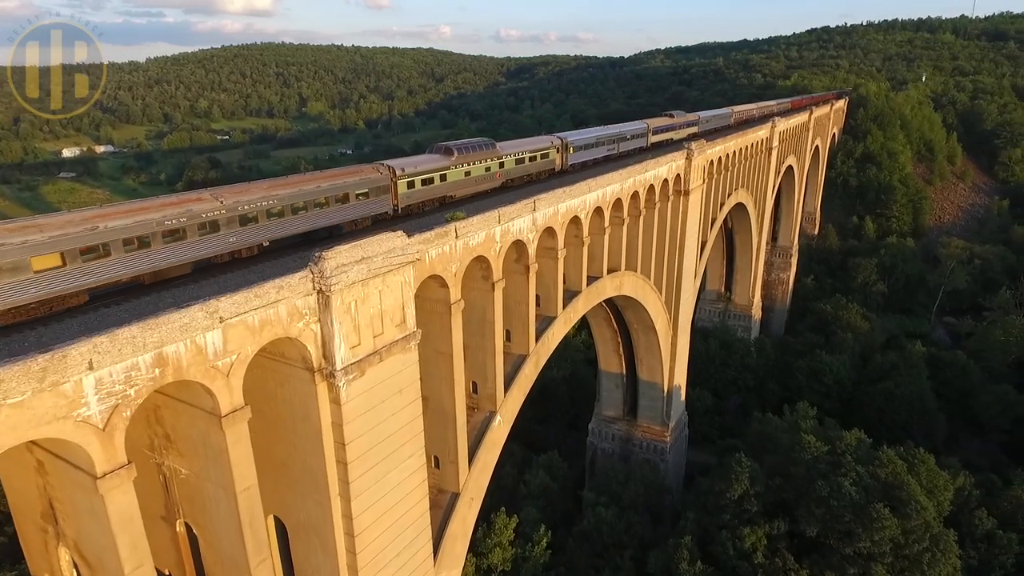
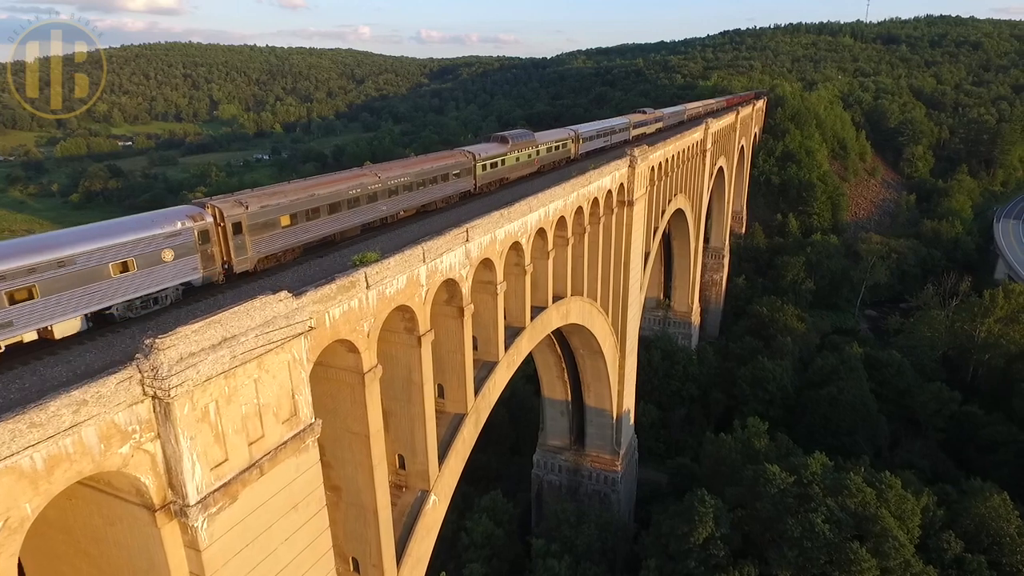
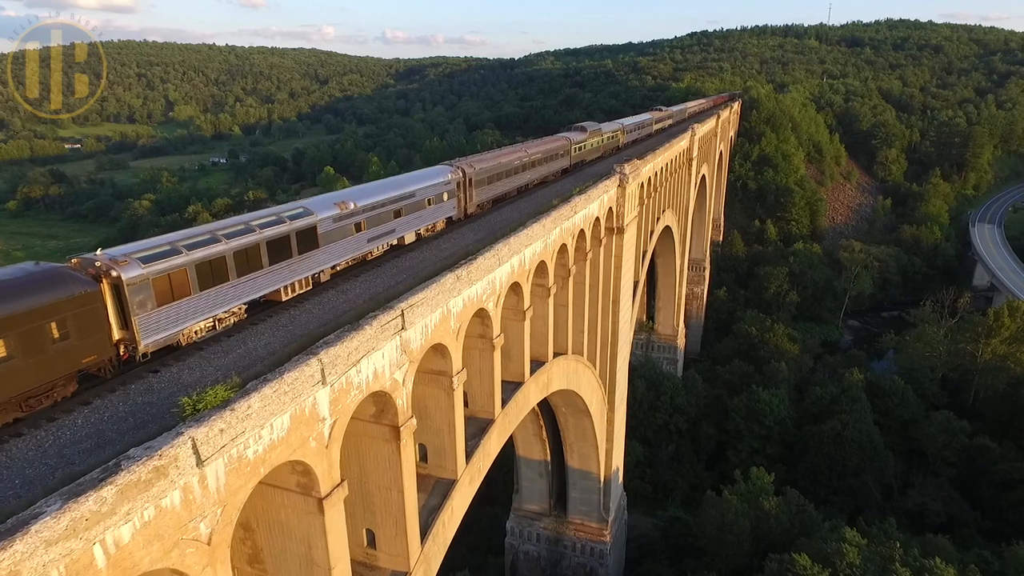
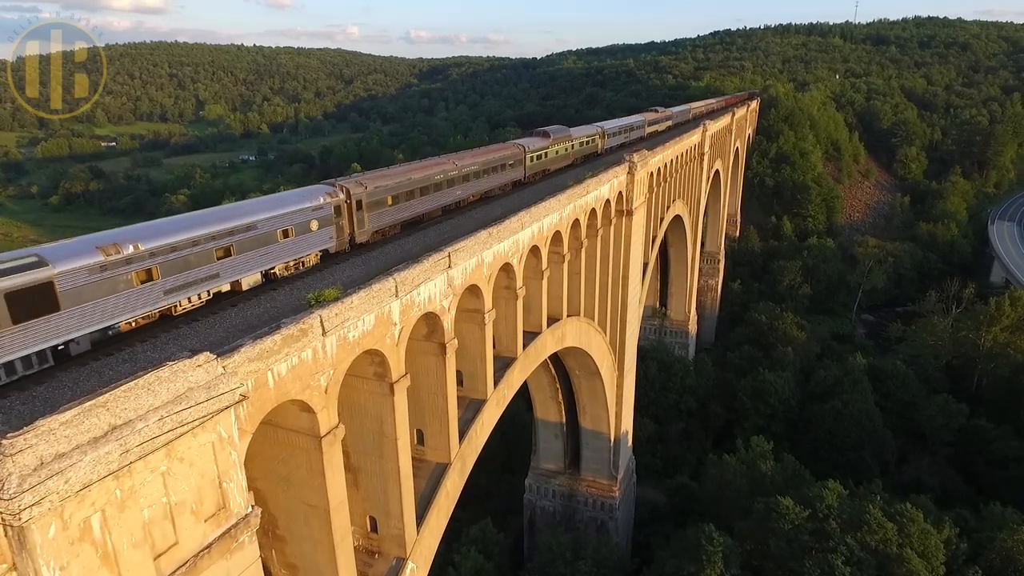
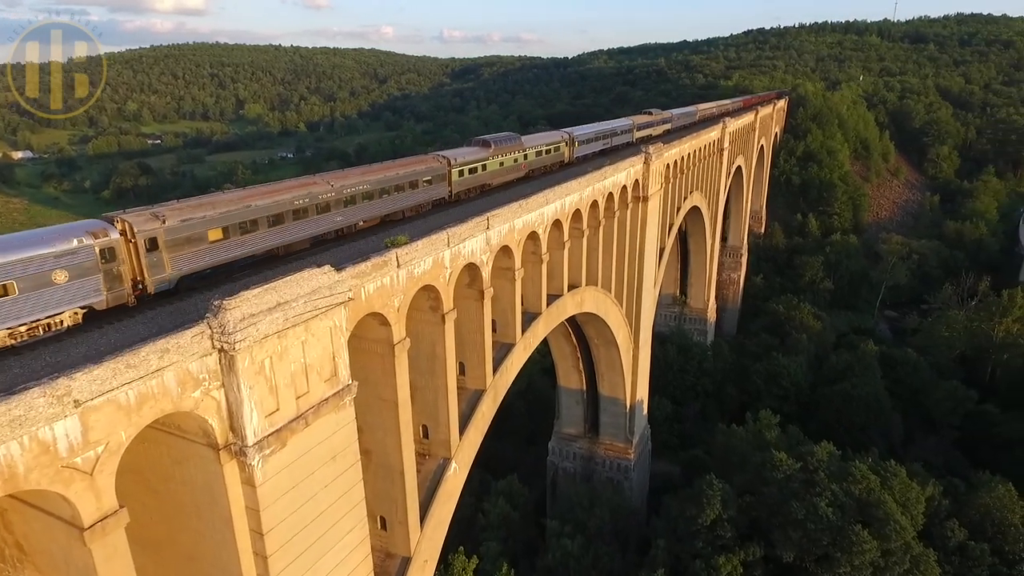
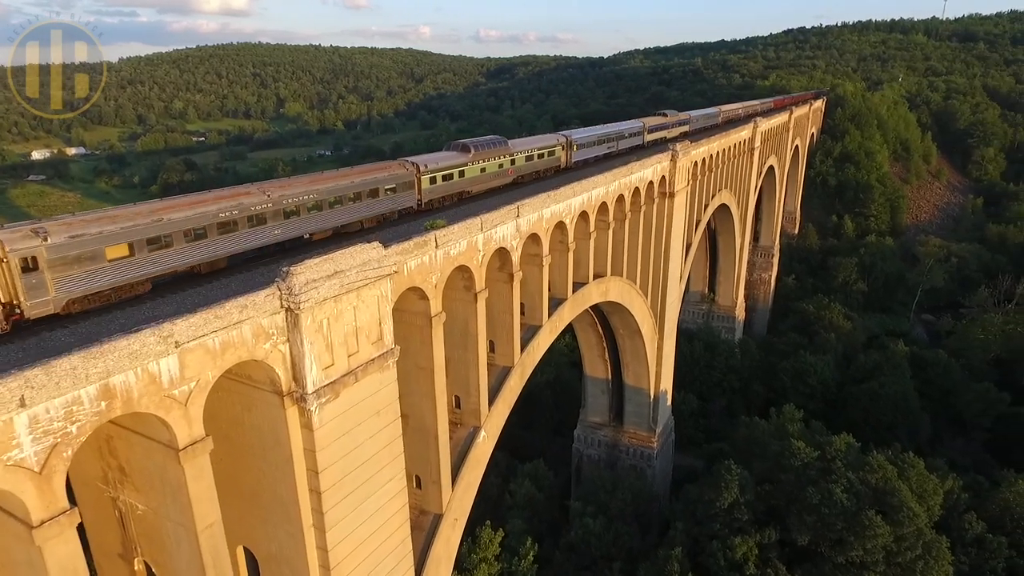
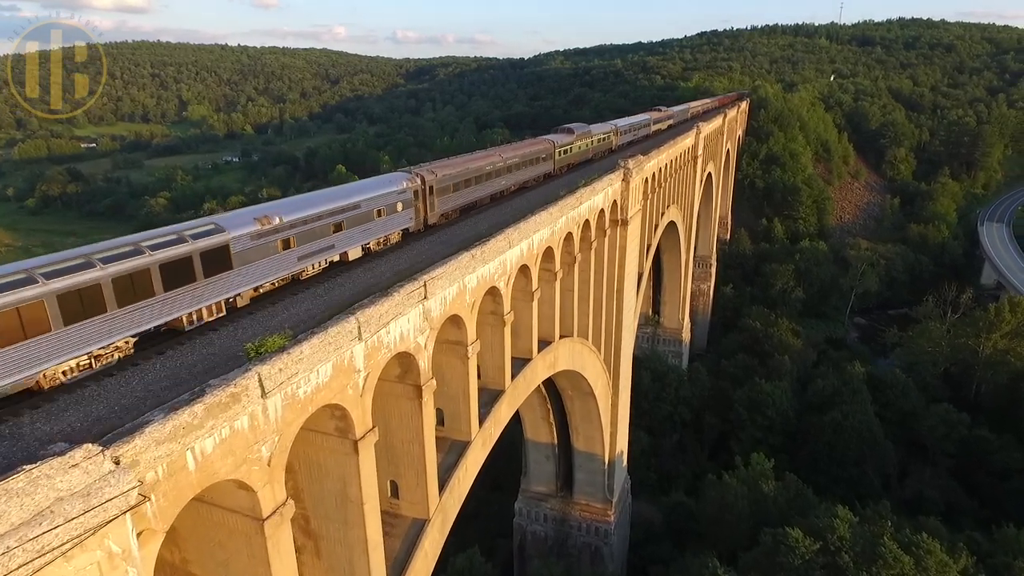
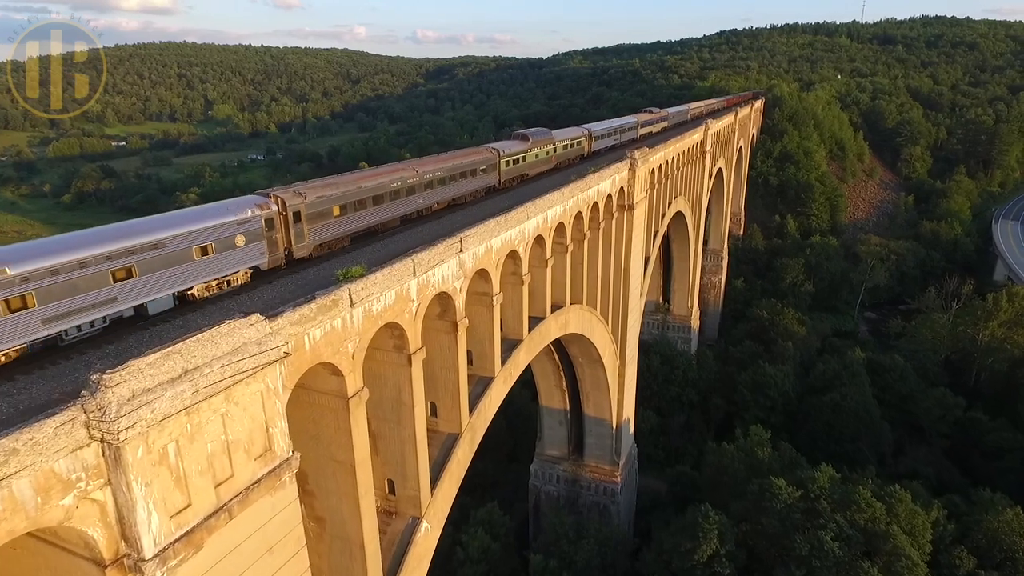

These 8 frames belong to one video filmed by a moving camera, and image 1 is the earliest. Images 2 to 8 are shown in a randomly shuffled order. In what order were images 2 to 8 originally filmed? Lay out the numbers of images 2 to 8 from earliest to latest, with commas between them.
6, 5, 2, 8, 4, 7, 3
